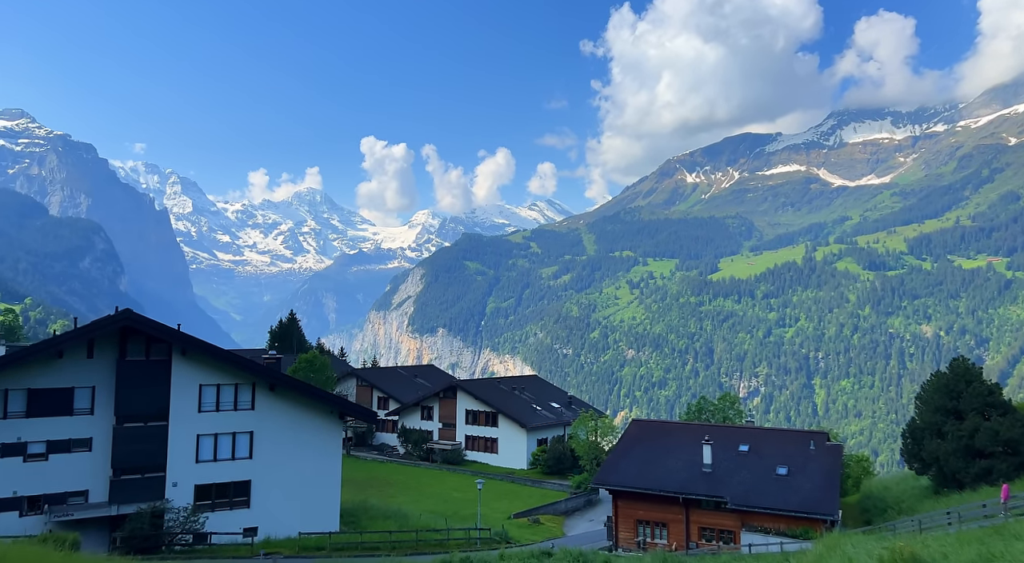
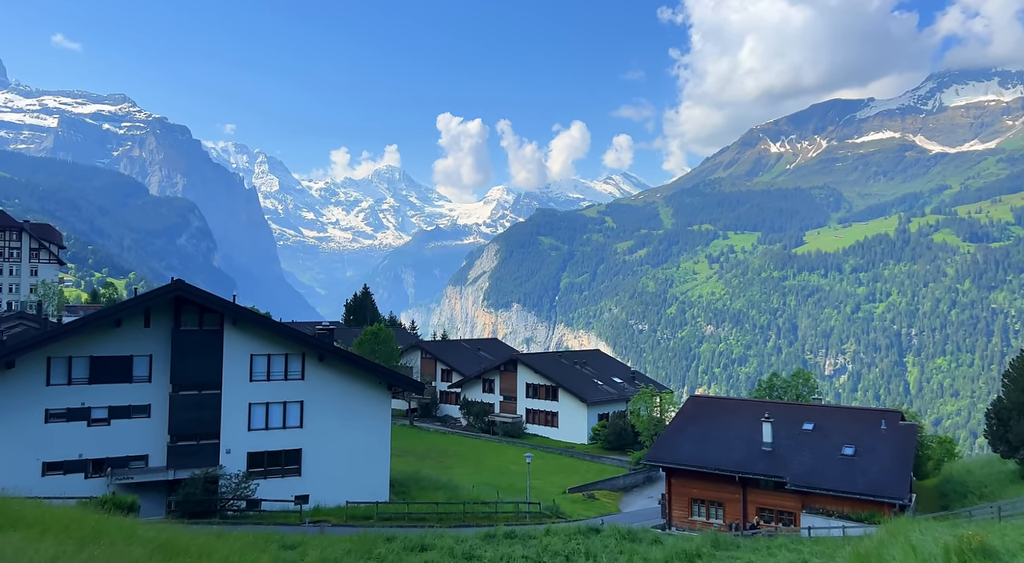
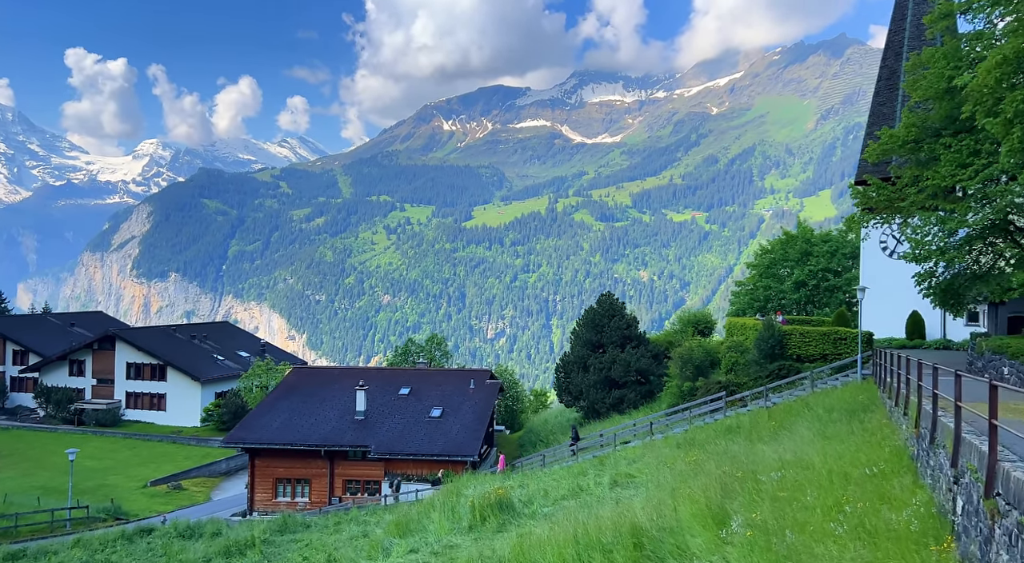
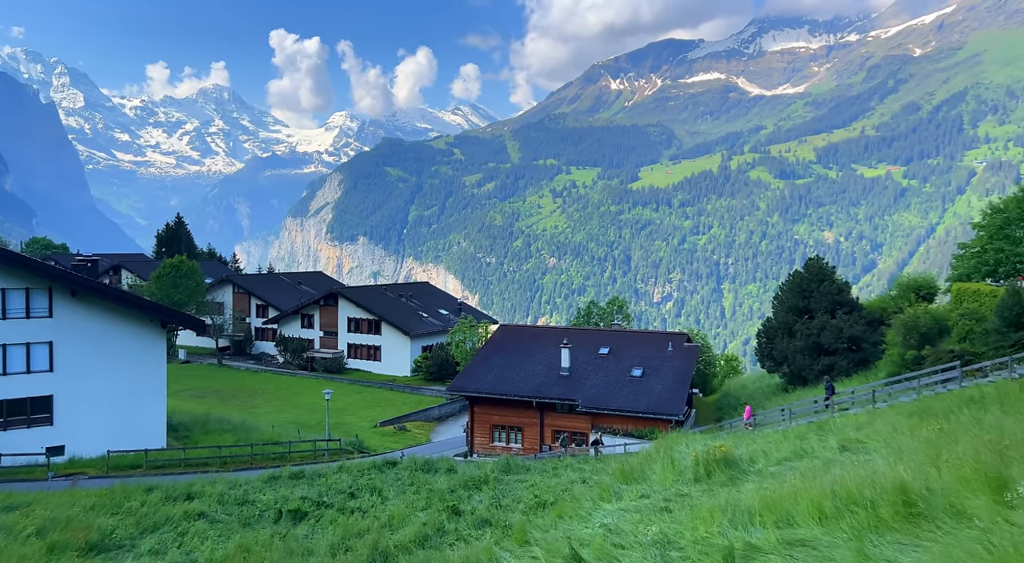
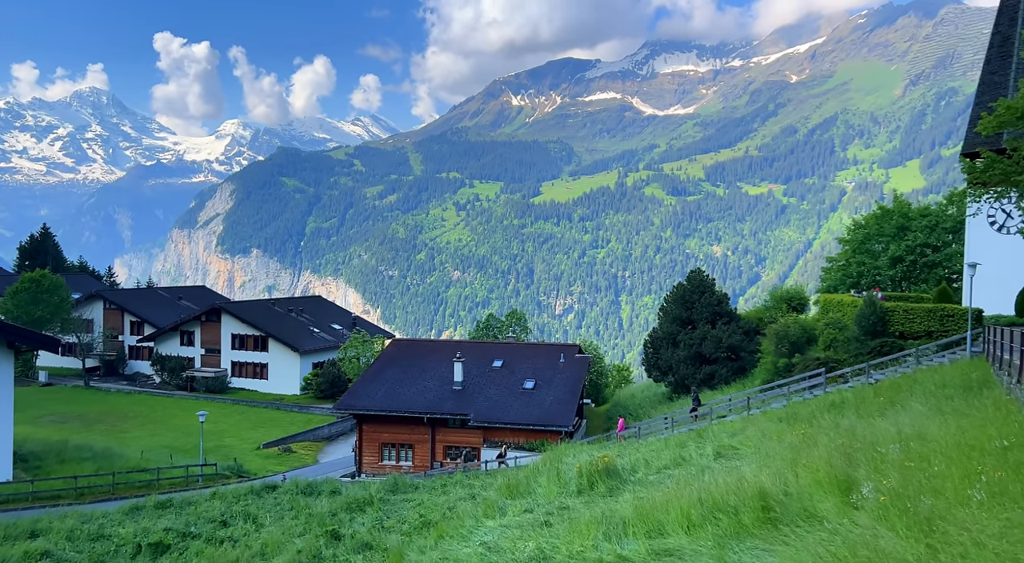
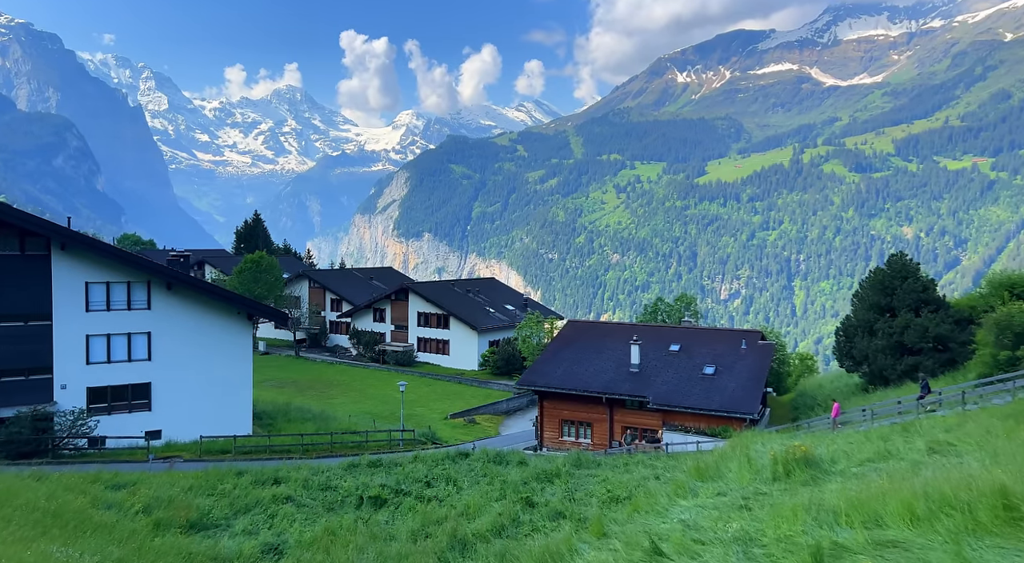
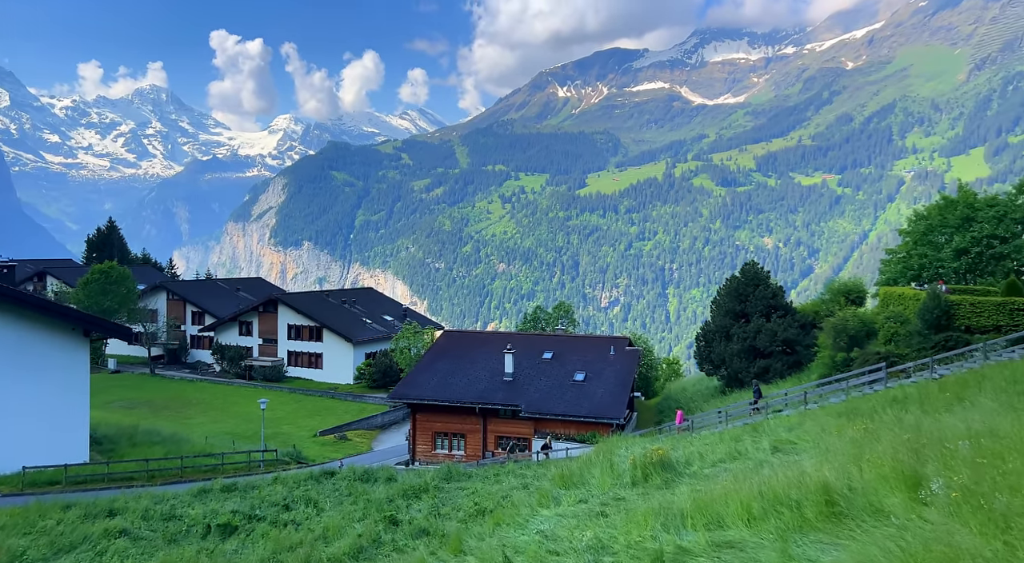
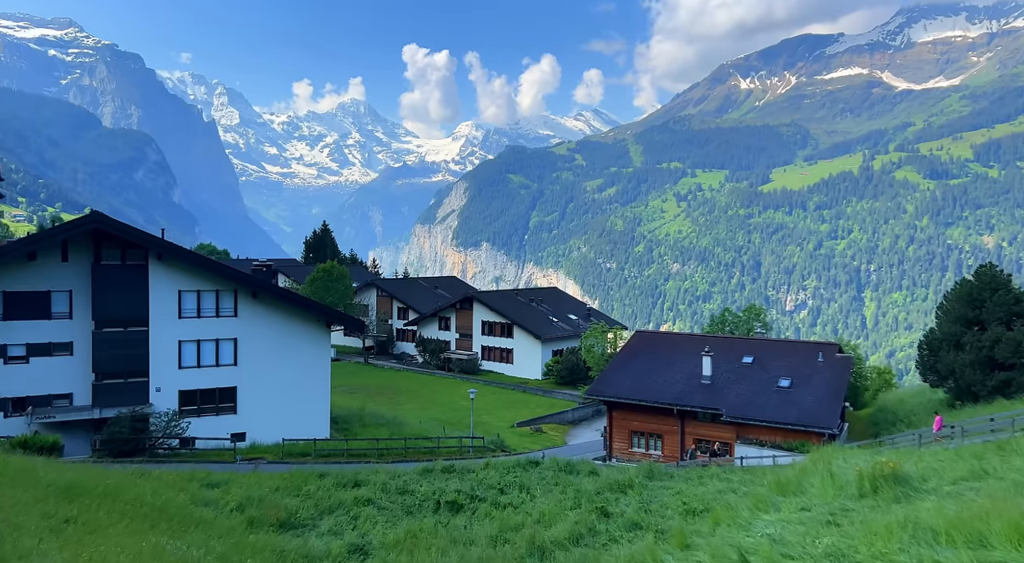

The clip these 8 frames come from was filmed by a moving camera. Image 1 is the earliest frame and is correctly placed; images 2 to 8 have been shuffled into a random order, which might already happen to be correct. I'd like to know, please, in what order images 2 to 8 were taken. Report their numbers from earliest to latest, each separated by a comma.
2, 8, 6, 4, 7, 5, 3
